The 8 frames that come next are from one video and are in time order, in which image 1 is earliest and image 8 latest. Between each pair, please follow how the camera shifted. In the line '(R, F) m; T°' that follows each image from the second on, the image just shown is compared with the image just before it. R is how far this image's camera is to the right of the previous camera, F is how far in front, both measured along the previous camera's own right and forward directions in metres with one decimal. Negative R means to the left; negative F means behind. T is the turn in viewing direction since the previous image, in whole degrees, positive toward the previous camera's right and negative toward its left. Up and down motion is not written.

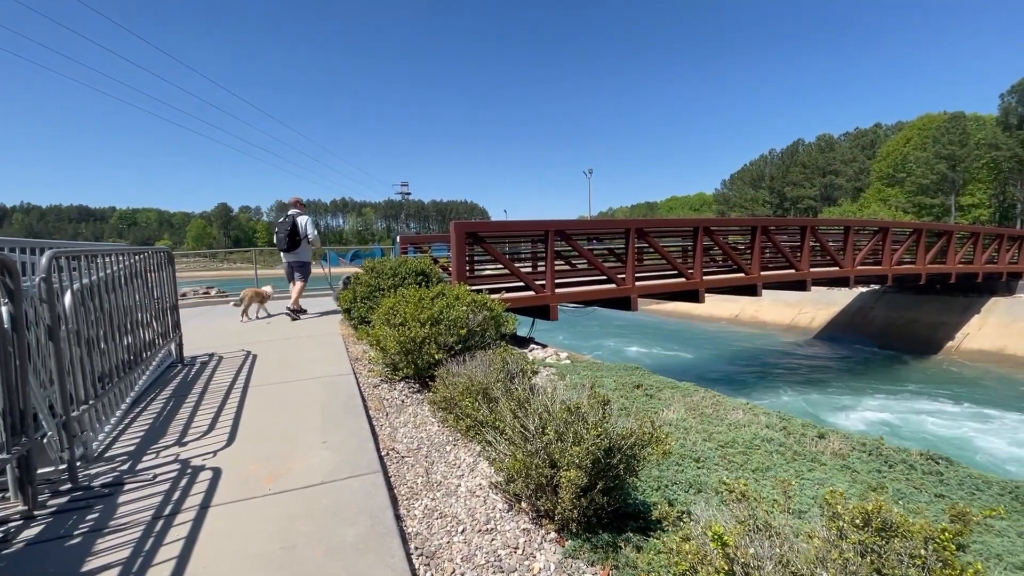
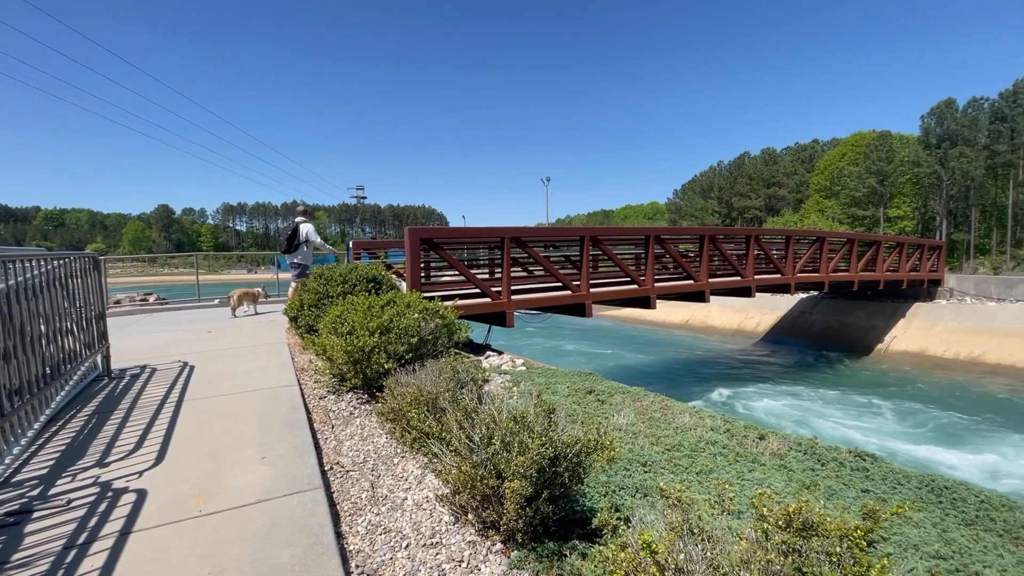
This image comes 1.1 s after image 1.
(+0.1, 0.0) m; +5°
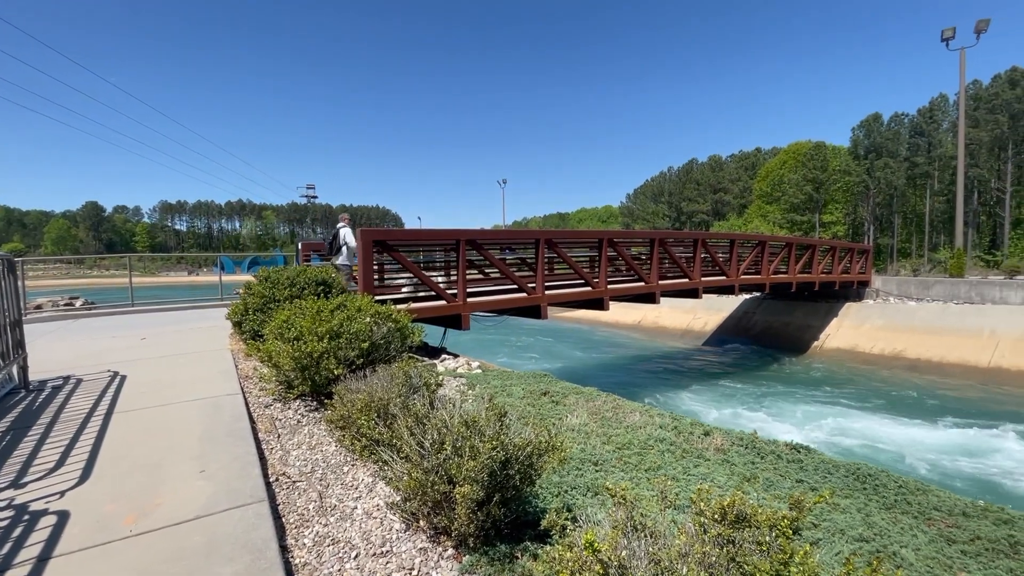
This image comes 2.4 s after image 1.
(0.0, 0.0) m; +5°
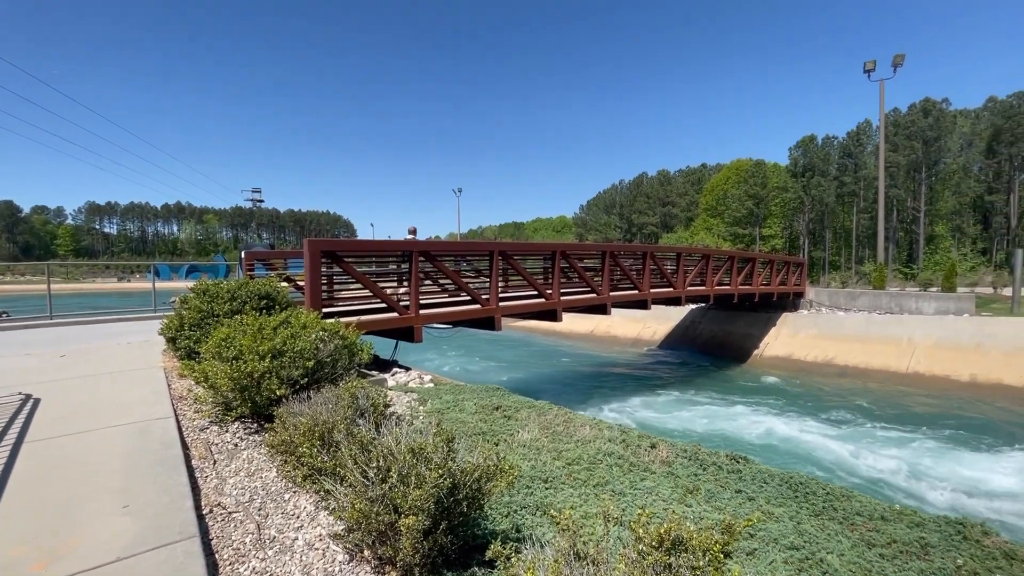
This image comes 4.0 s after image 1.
(0.0, 0.0) m; +5°
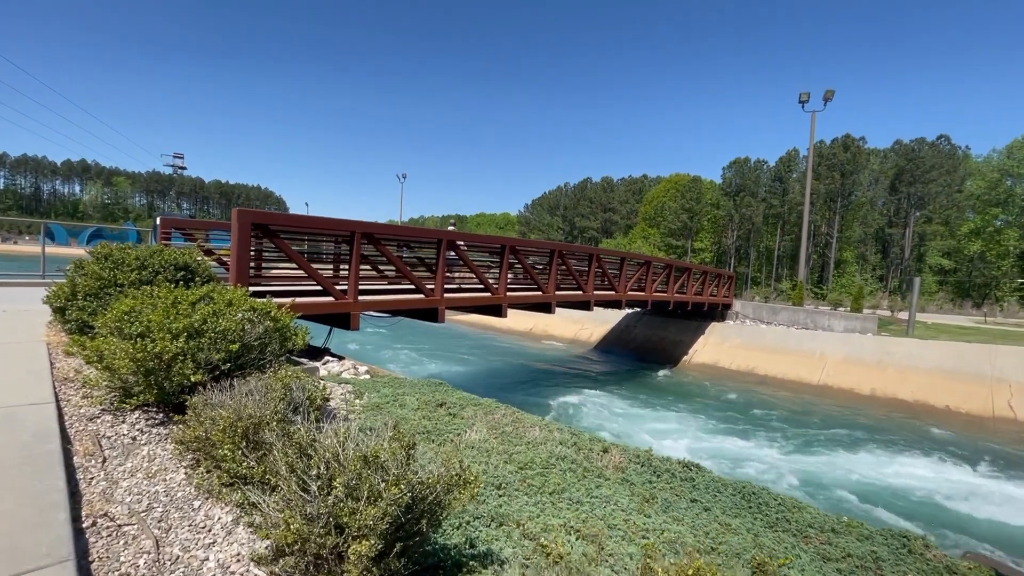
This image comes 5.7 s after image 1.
(-0.2, +0.3) m; +7°
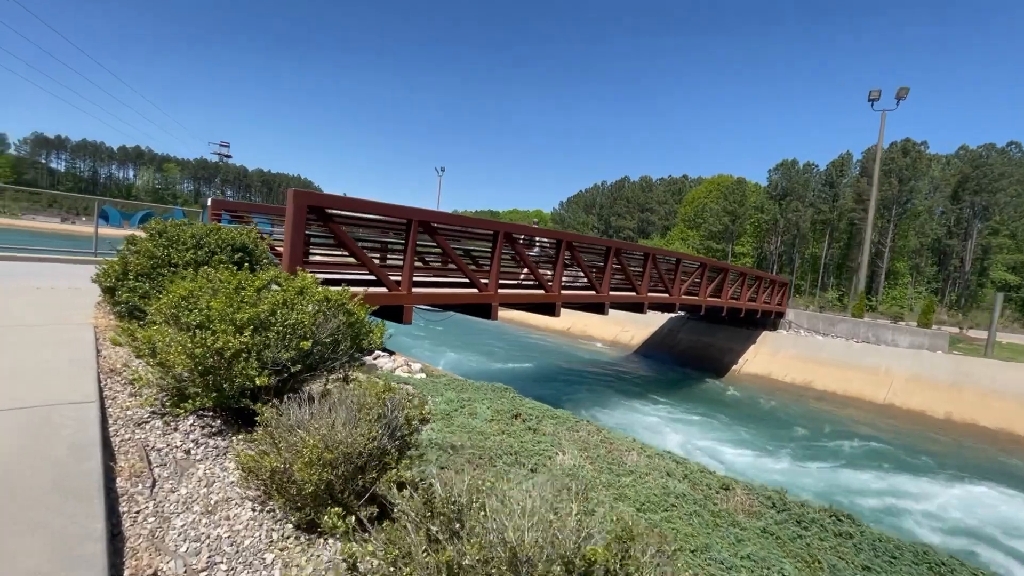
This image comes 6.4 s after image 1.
(-0.7, +0.7) m; -3°
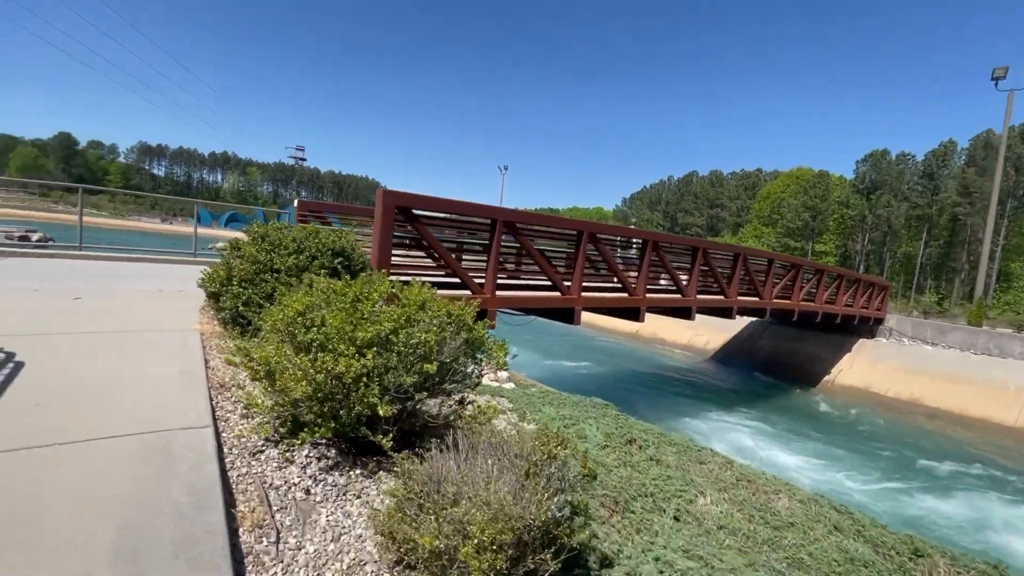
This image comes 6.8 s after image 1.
(-0.6, +0.5) m; -7°
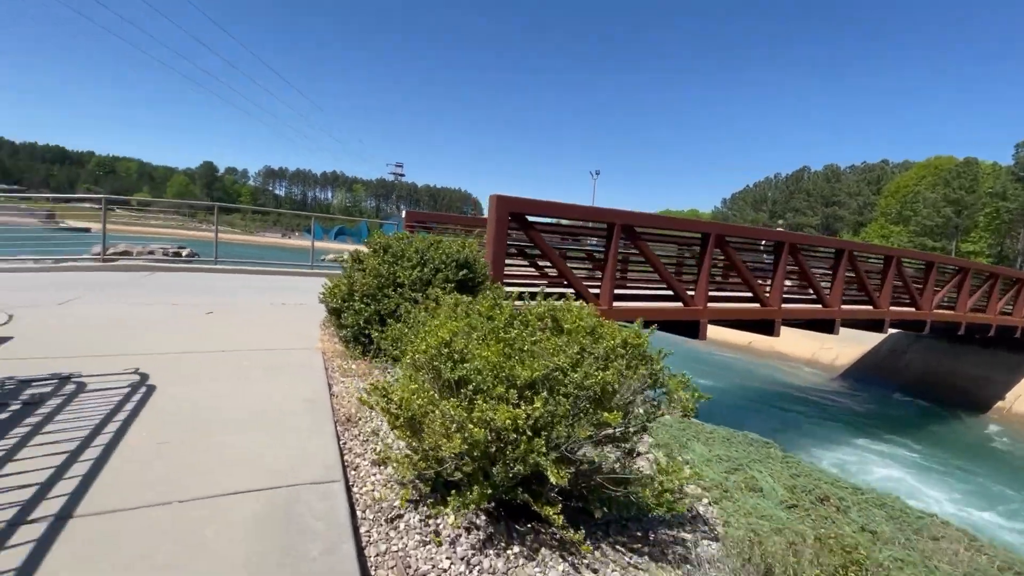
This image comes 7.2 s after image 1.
(-0.5, +0.6) m; -11°
